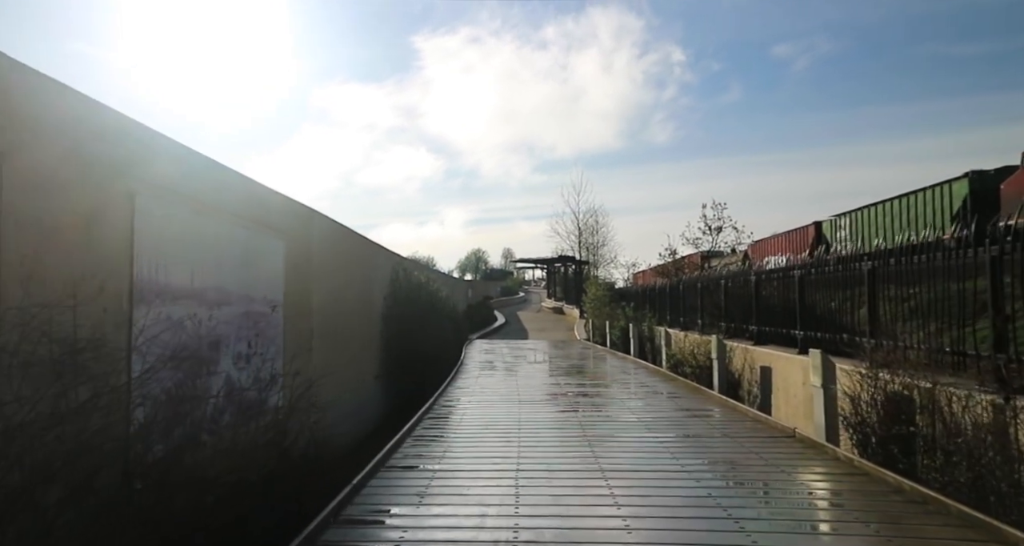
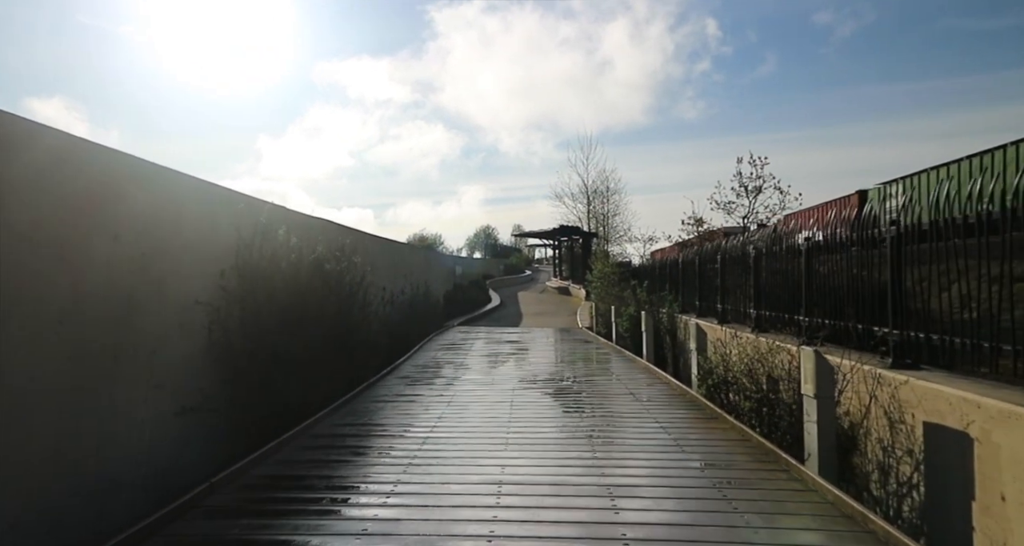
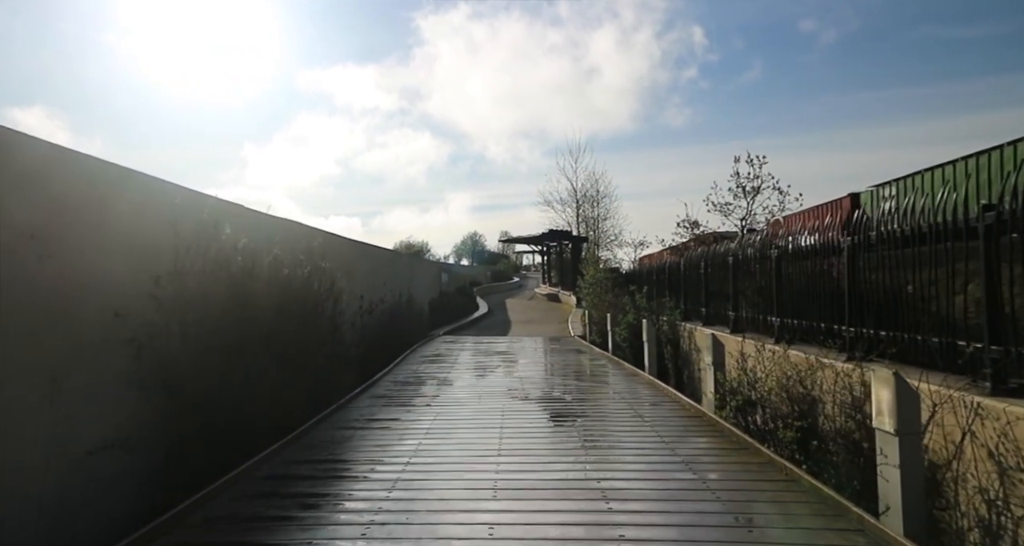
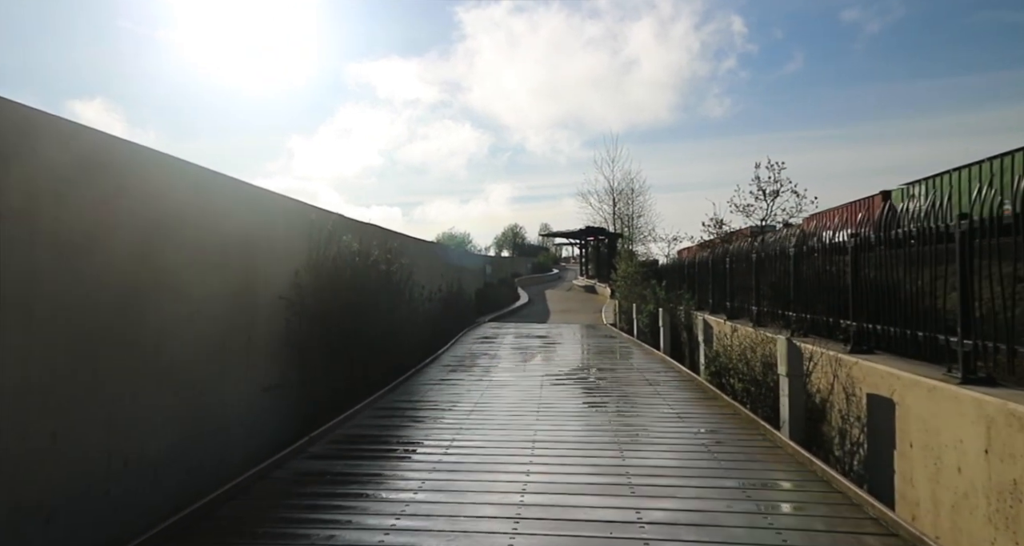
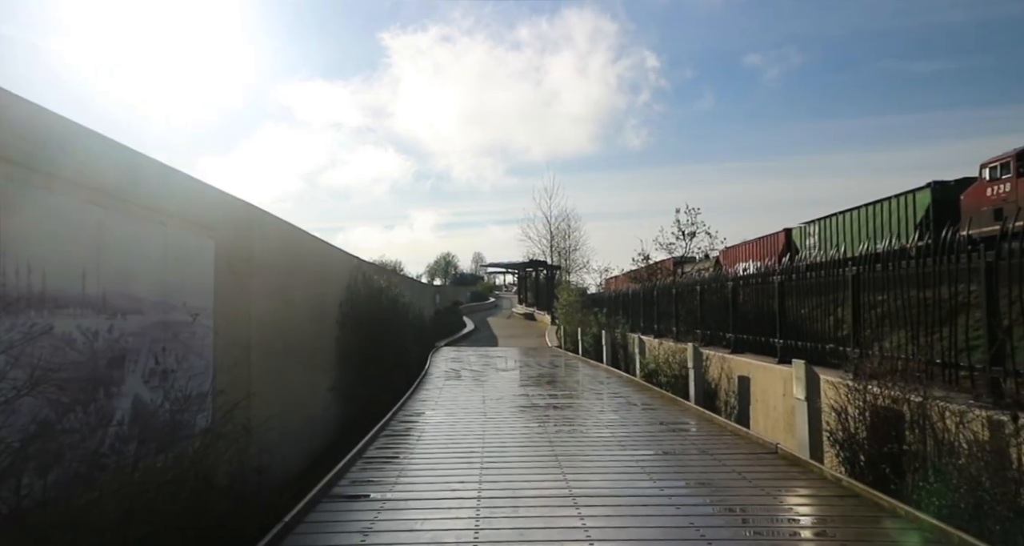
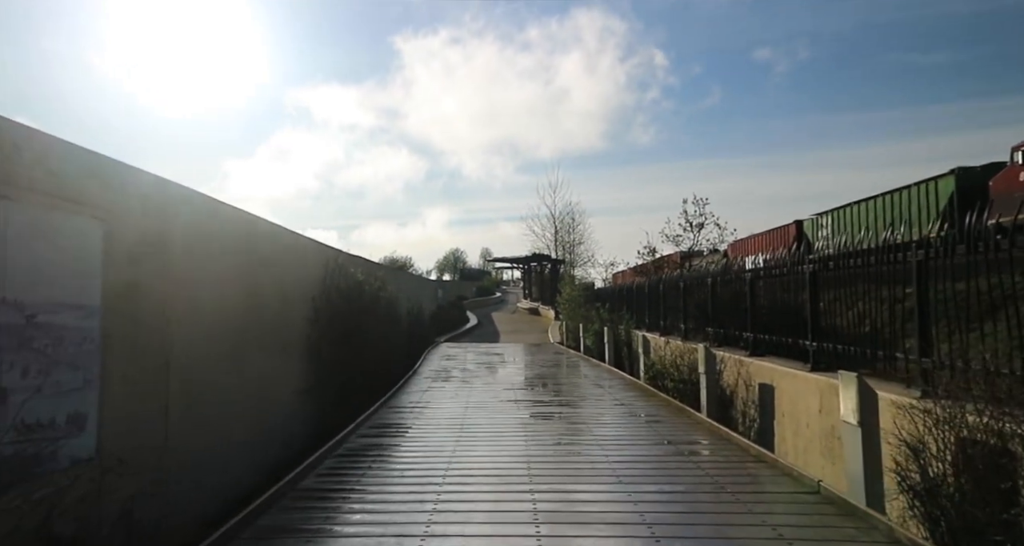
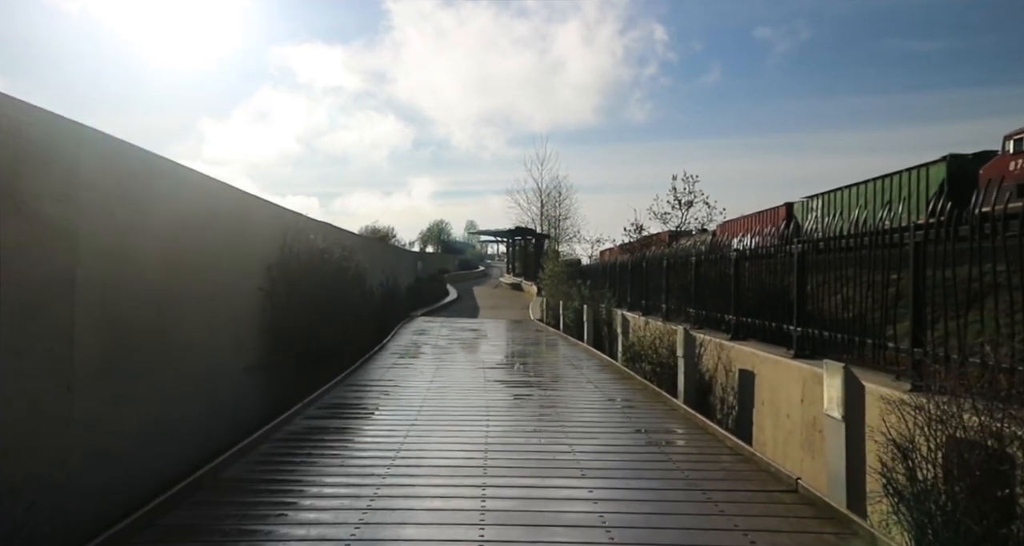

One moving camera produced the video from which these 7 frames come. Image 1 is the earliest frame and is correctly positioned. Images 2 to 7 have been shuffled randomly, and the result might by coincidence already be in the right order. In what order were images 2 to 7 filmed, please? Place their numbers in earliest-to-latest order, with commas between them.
5, 6, 7, 4, 2, 3
